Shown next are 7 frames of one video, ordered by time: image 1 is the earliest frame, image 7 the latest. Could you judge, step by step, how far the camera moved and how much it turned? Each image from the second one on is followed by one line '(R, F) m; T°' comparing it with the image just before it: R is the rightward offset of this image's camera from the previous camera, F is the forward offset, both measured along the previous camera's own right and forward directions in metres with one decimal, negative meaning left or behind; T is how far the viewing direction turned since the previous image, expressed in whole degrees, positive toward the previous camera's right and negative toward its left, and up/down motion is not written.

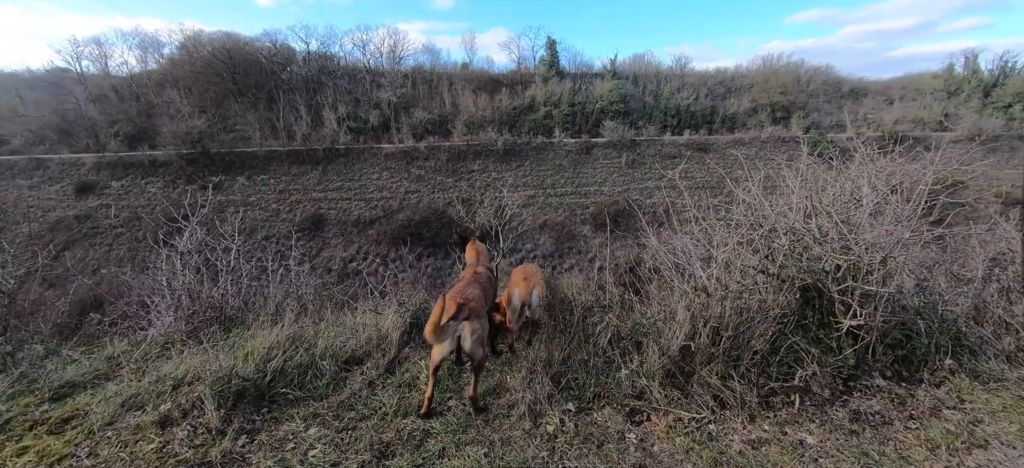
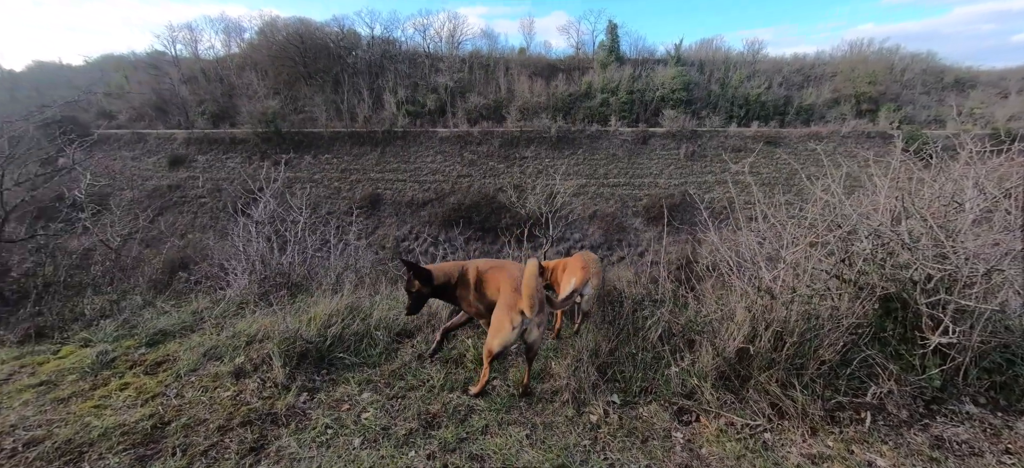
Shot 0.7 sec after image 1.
(0.0, 0.0) m; -7°
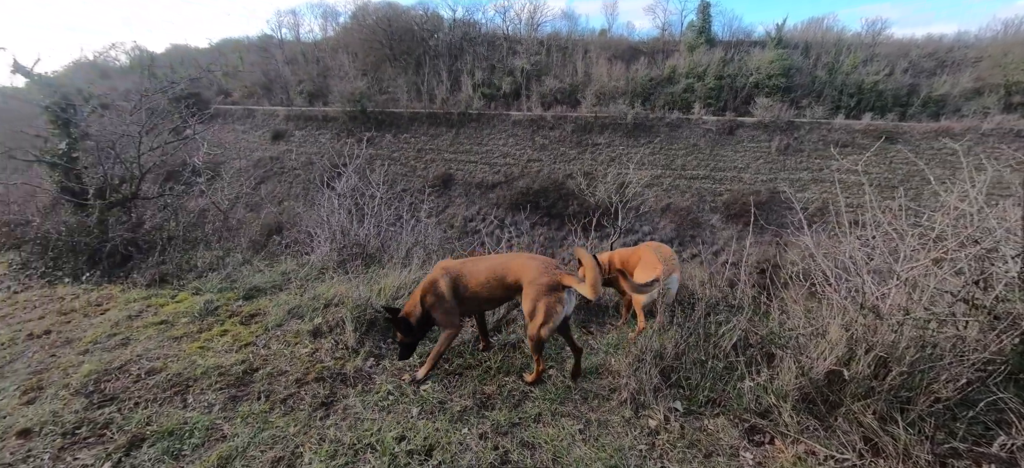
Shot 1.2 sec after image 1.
(0.0, +0.1) m; -9°
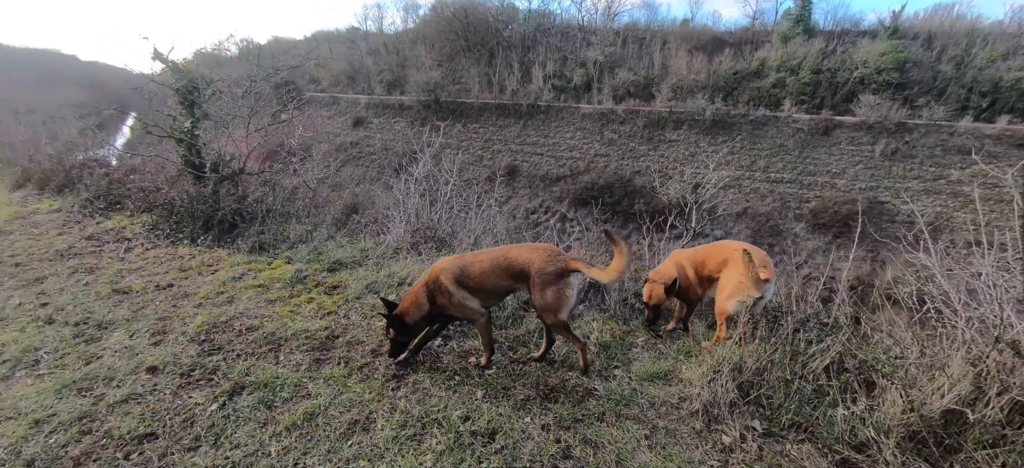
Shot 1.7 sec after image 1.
(-0.1, 0.0) m; -8°
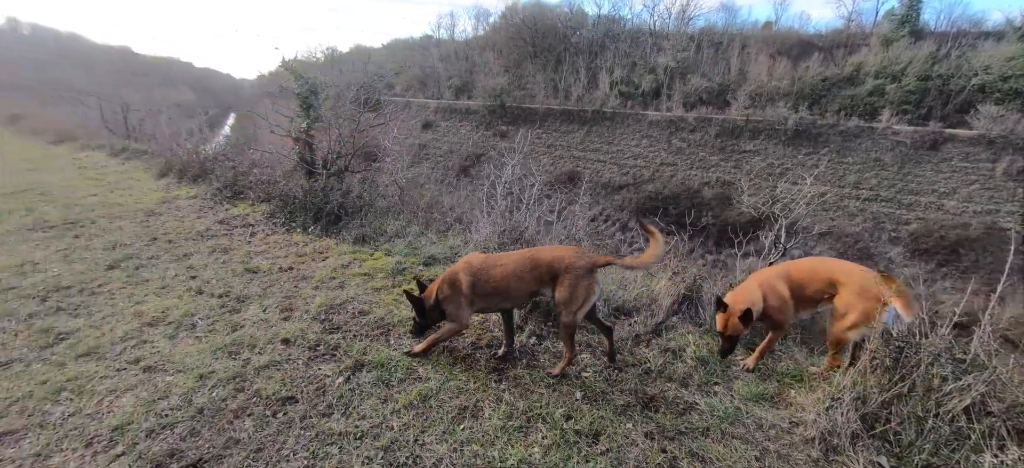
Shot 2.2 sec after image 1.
(-0.4, -0.1) m; -8°
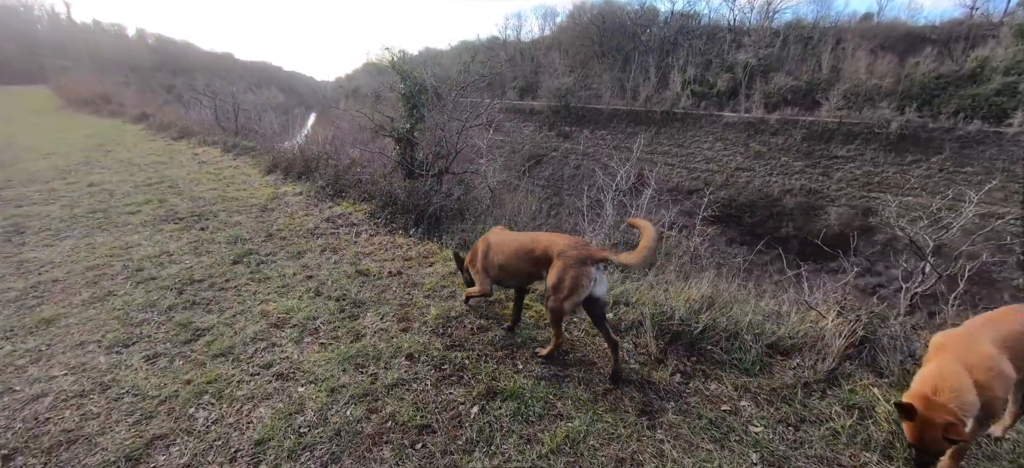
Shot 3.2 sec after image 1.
(-0.7, +0.3) m; -8°
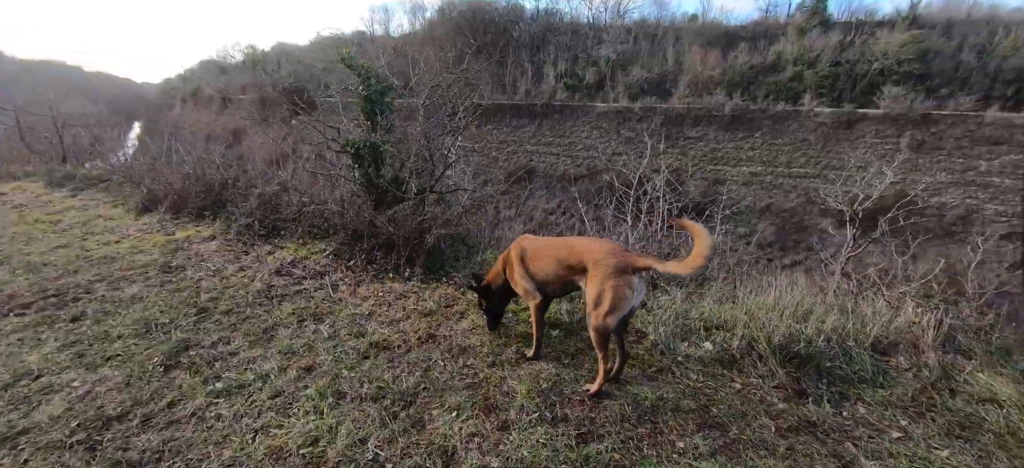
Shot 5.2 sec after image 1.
(-1.4, +1.1) m; +15°
